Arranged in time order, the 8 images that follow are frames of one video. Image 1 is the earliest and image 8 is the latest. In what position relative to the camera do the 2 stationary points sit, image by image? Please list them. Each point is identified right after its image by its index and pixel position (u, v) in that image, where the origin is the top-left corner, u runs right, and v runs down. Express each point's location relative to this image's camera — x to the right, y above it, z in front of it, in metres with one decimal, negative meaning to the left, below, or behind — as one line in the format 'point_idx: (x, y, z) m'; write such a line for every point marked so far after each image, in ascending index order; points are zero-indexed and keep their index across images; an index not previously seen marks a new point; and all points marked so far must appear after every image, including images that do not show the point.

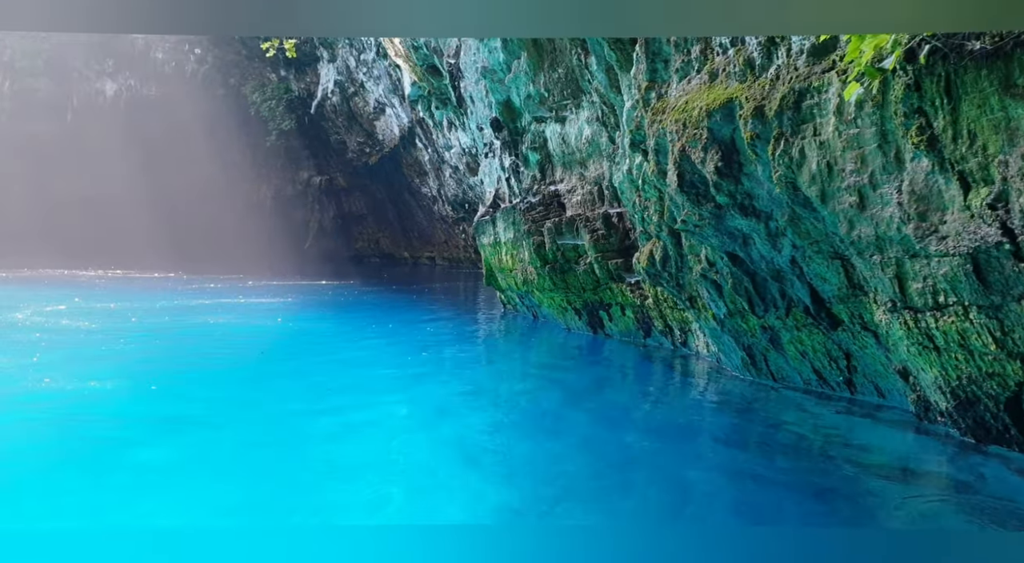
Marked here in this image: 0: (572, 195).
0: (+0.9, +1.4, +11.0) m
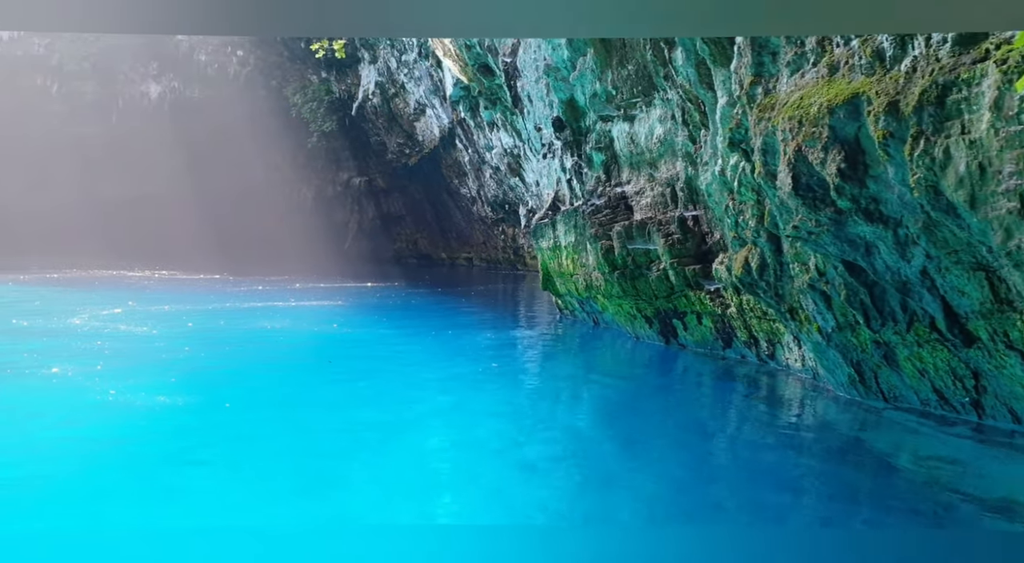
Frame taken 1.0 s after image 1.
0: (+2.0, +1.3, +10.5) m
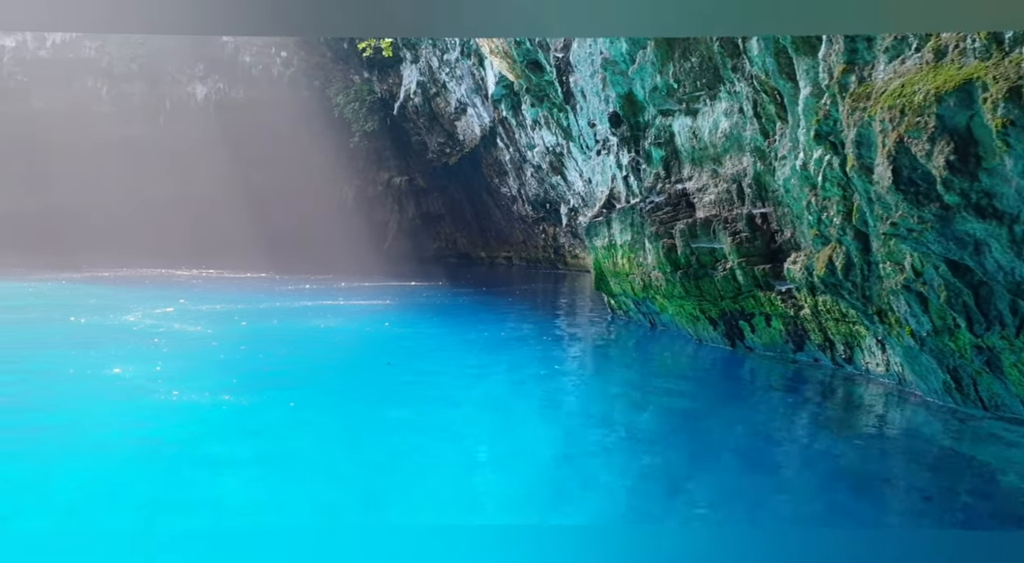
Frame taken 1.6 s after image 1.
0: (+2.8, +1.3, +10.2) m
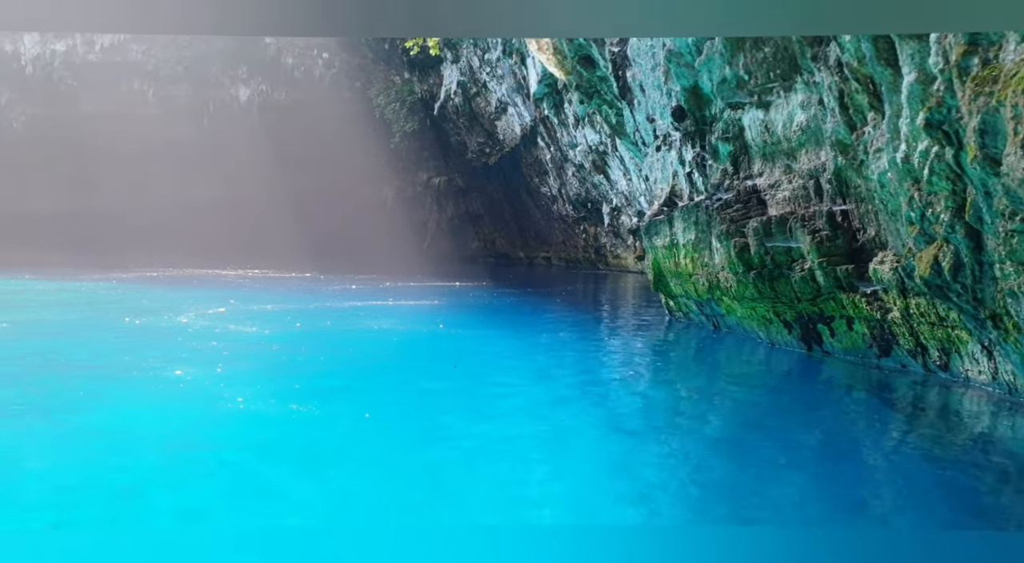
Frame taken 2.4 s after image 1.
0: (+3.7, +1.3, +9.7) m
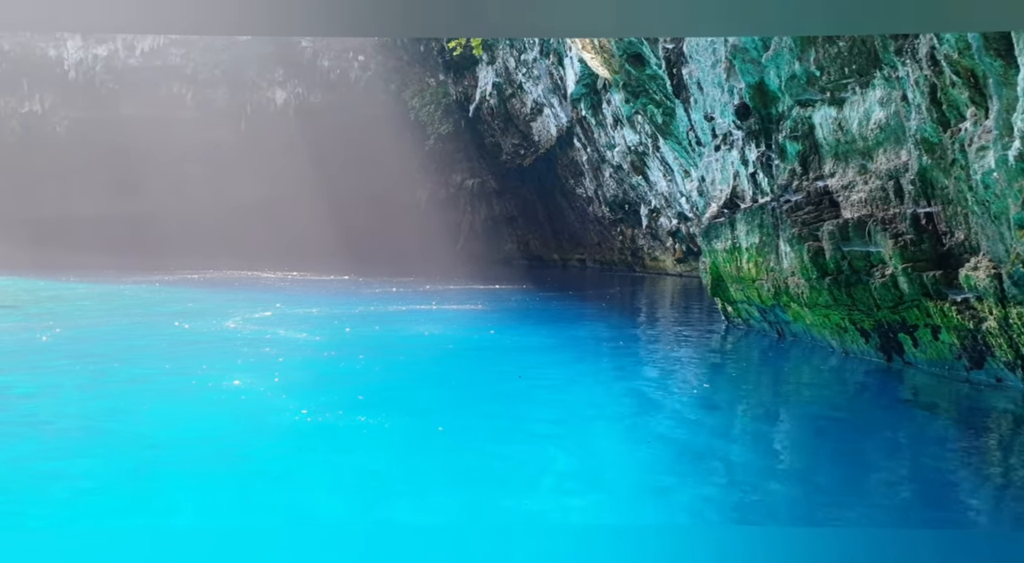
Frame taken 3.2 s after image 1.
0: (+4.5, +1.2, +9.2) m
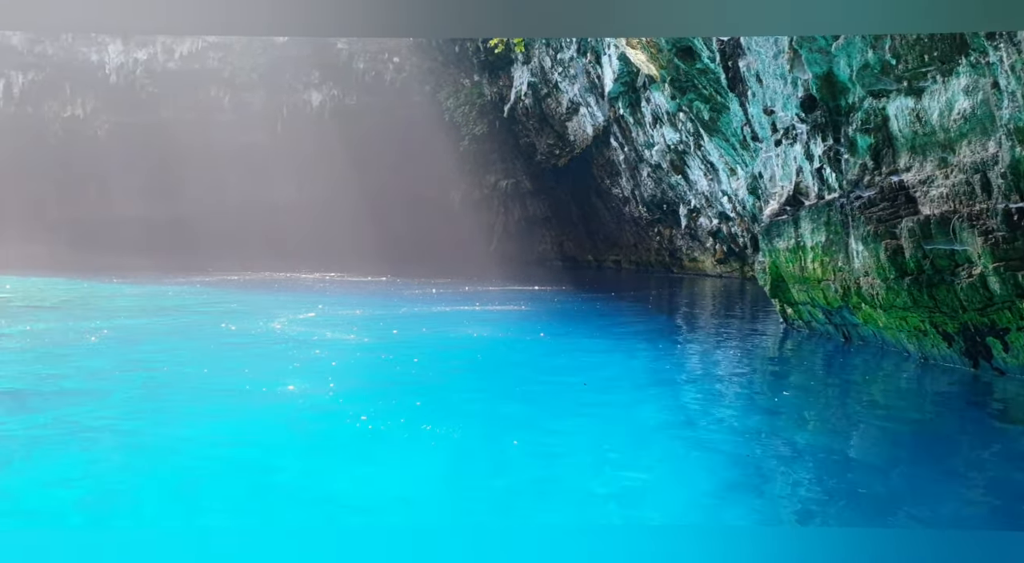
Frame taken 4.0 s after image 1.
0: (+5.3, +1.2, +8.6) m
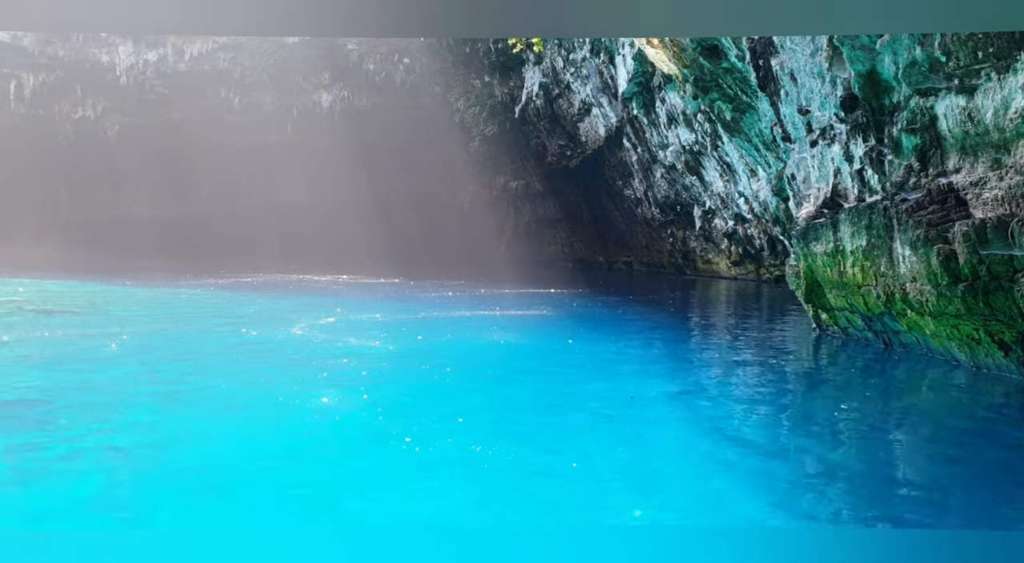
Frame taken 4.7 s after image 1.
0: (+5.7, +1.1, +8.3) m
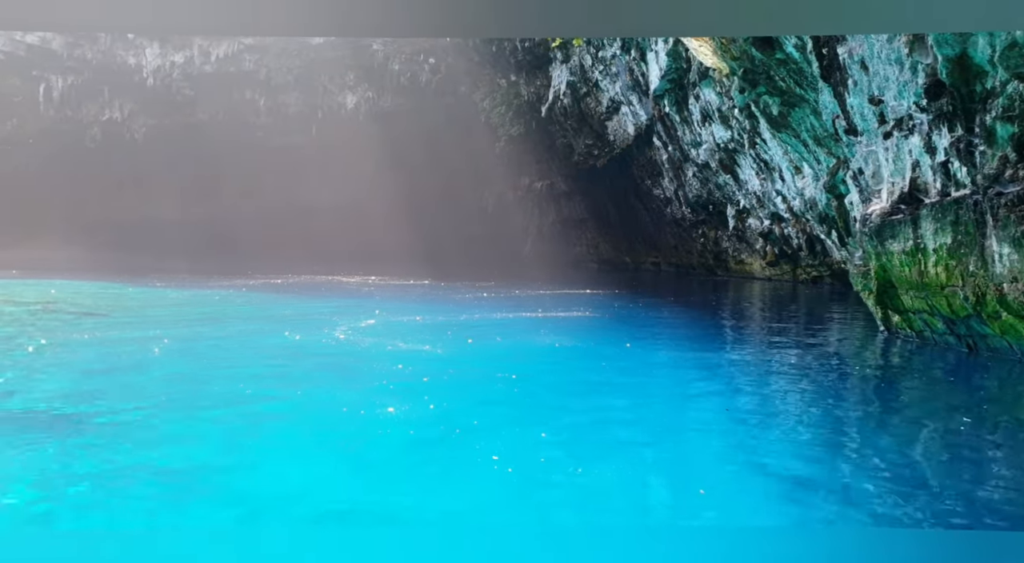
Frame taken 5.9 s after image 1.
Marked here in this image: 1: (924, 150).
0: (+6.5, +1.1, +7.6) m
1: (+5.9, +1.9, +10.0) m
